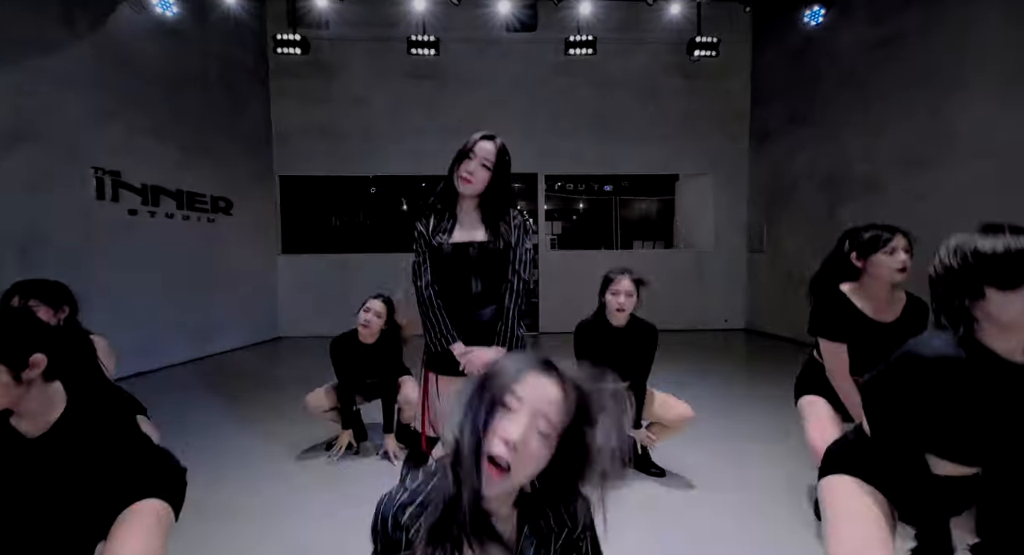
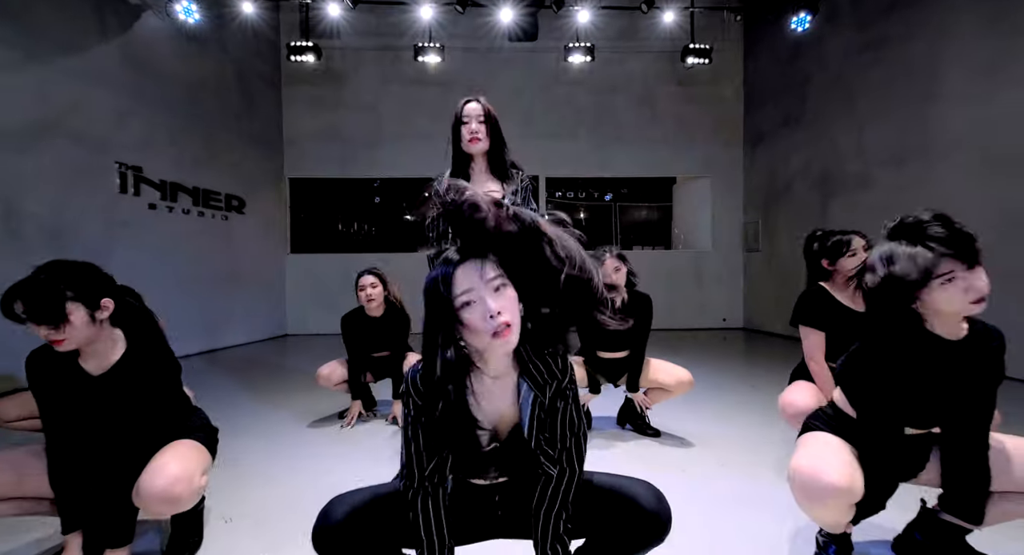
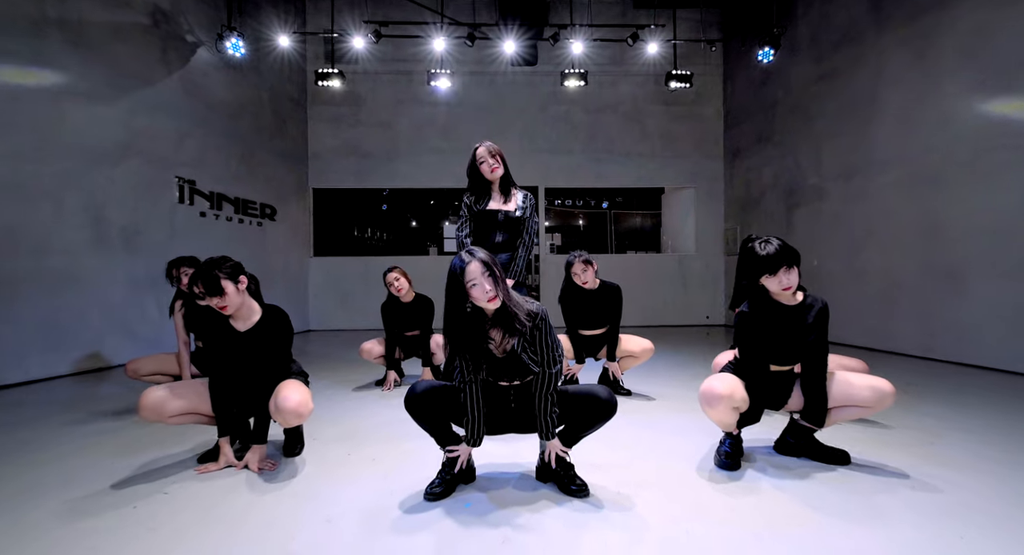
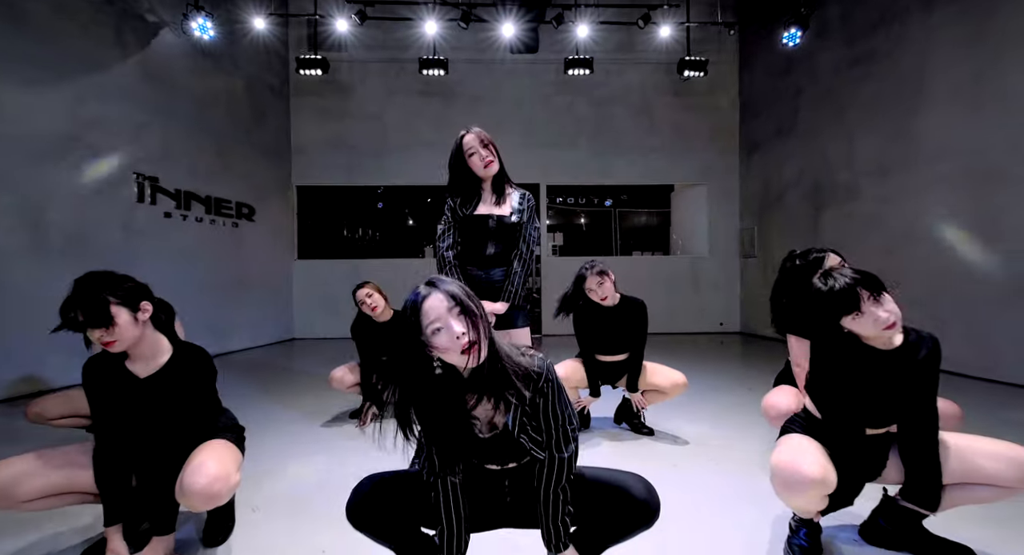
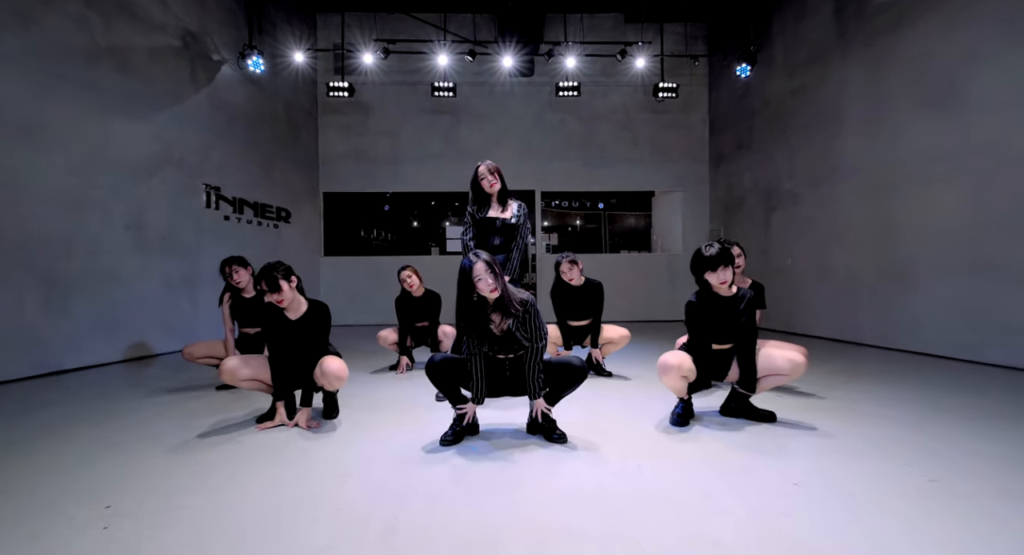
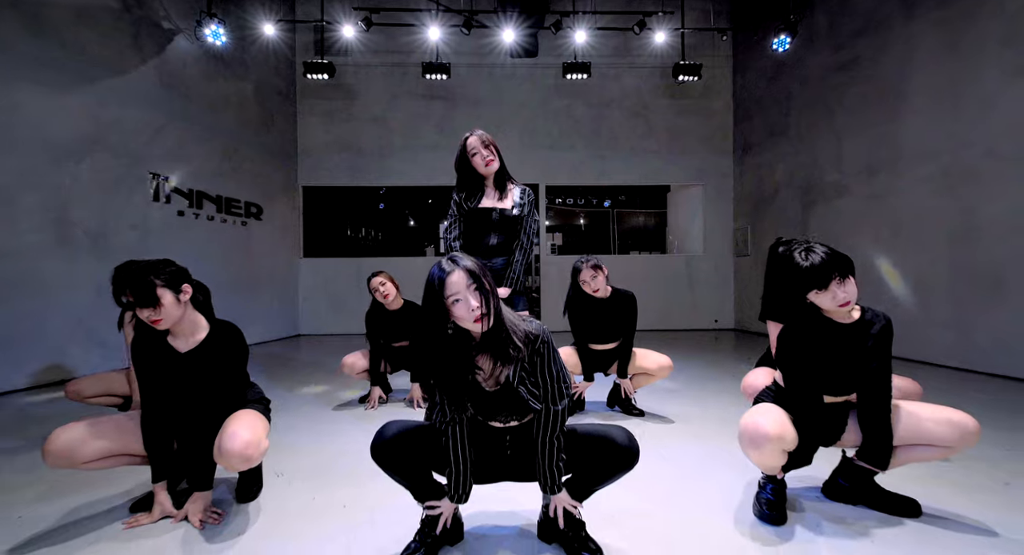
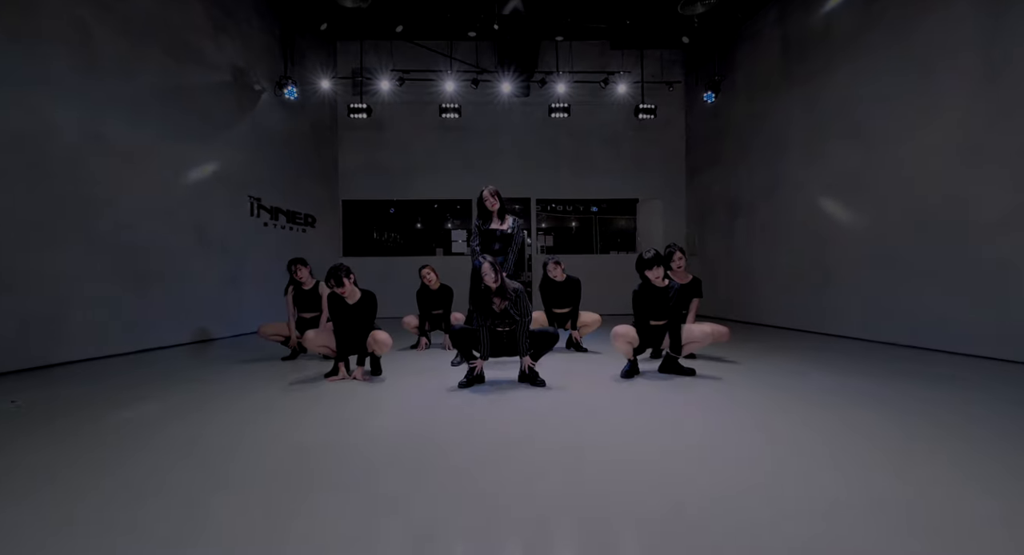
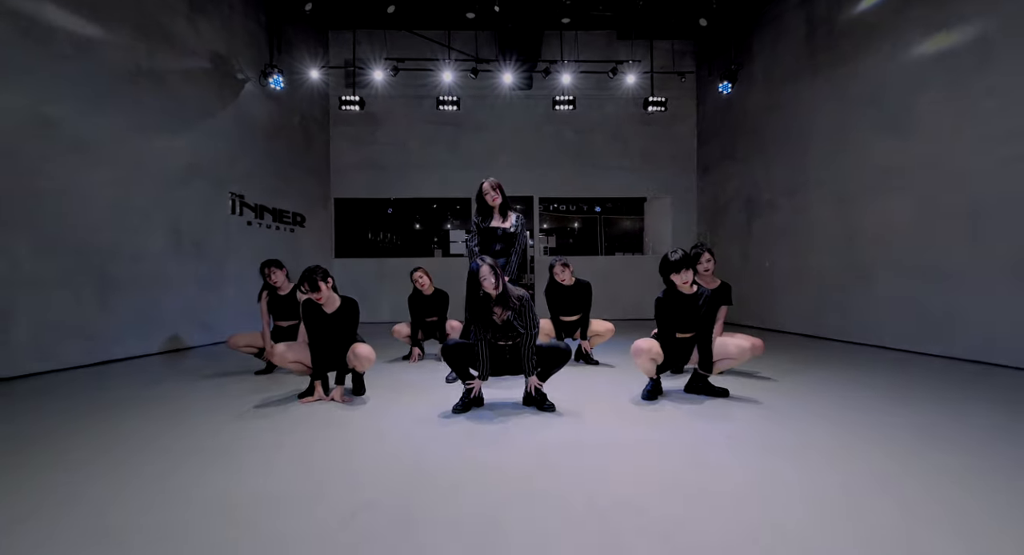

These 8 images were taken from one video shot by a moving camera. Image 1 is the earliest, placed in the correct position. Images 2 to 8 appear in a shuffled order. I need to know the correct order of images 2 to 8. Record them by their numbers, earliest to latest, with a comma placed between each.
2, 4, 6, 3, 5, 8, 7
